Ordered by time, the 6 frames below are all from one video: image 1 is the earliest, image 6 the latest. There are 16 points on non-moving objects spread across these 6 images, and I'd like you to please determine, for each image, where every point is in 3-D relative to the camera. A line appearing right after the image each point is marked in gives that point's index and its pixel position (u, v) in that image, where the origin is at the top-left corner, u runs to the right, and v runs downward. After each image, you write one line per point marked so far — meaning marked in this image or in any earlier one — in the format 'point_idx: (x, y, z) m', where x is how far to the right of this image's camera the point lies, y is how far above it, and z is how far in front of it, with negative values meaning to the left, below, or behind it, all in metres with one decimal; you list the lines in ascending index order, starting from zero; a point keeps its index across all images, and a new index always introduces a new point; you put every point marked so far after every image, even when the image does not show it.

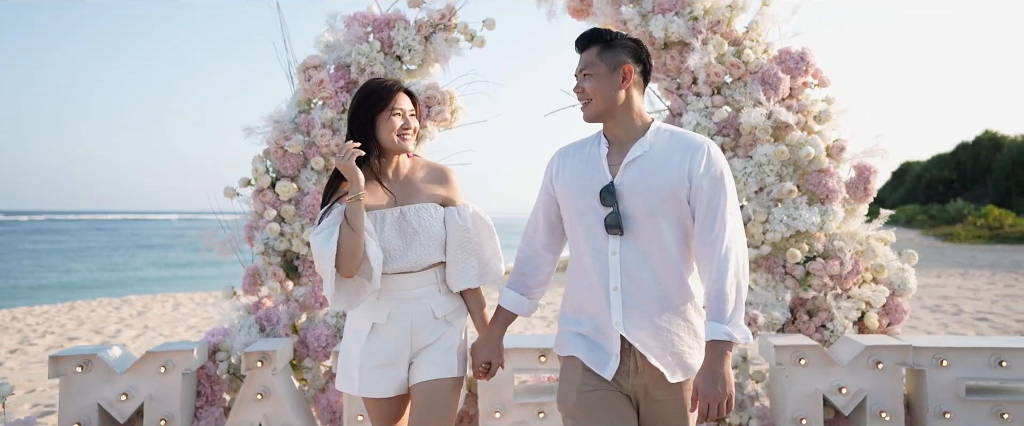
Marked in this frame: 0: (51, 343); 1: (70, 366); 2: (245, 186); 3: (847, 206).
0: (-5.8, -1.6, +8.1) m
1: (-2.3, -0.8, +3.3) m
2: (-1.7, +0.2, +4.0) m
3: (+2.0, 0.0, +3.9) m
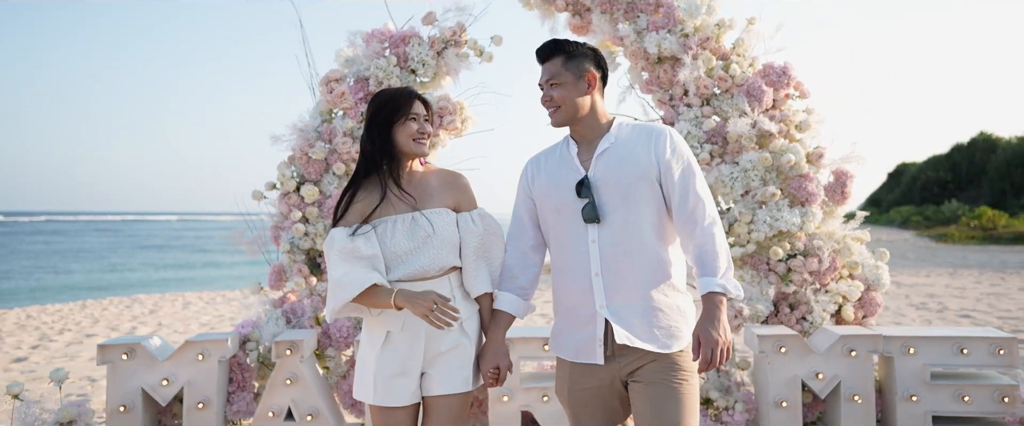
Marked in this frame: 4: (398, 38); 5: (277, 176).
0: (-5.8, -1.7, +8.4) m
1: (-2.2, -0.8, +3.6) m
2: (-1.6, +0.2, +4.3) m
3: (+2.1, 0.0, +4.2) m
4: (-0.7, +1.1, +4.2) m
5: (-1.5, +0.2, +4.2) m
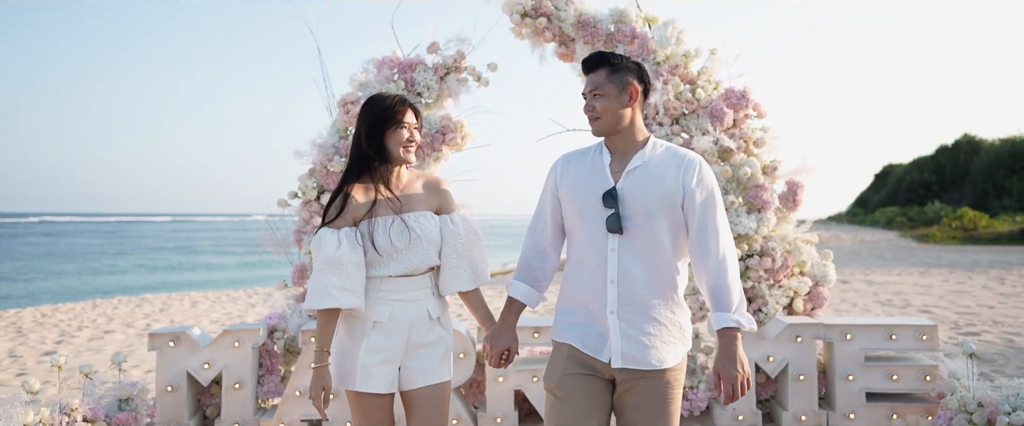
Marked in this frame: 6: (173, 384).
0: (-5.9, -1.7, +8.9) m
1: (-2.3, -0.8, +4.2) m
2: (-1.7, +0.1, +4.9) m
3: (+2.0, 0.0, +4.8) m
4: (-0.8, +1.1, +4.8) m
5: (-1.6, +0.2, +4.8) m
6: (-2.2, -1.1, +4.2) m
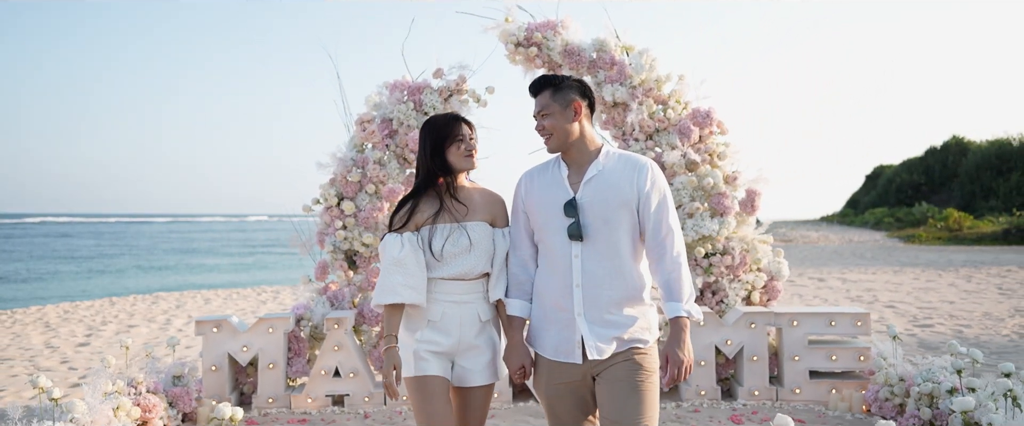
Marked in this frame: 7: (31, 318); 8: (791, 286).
0: (-5.9, -1.7, +9.6) m
1: (-2.3, -0.9, +4.9) m
2: (-1.7, +0.1, +5.6) m
3: (+2.0, 0.0, +5.5) m
4: (-0.8, +1.1, +5.5) m
5: (-1.6, +0.2, +5.5) m
6: (-2.3, -1.2, +4.9) m
7: (-8.3, -1.8, +11.1) m
8: (+5.4, -1.4, +12.5) m
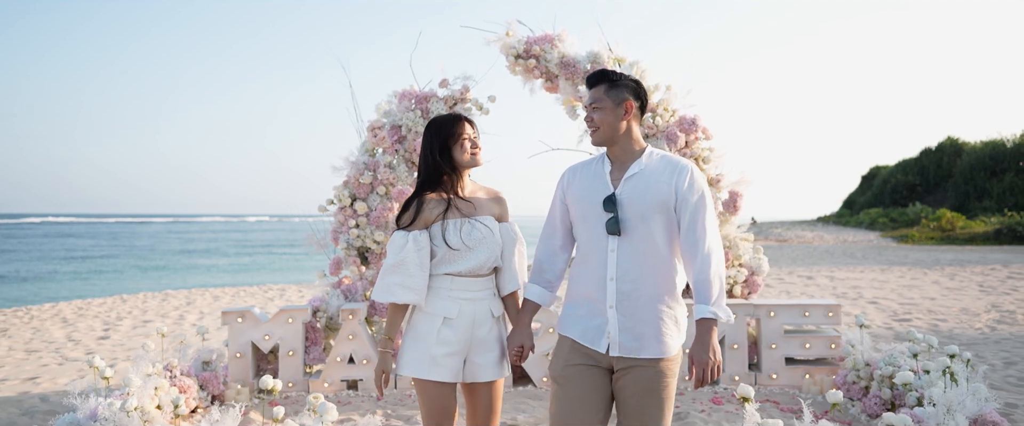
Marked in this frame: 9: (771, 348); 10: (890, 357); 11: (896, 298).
0: (-6.0, -1.7, +10.0) m
1: (-2.3, -0.9, +5.3) m
2: (-1.7, +0.1, +6.0) m
3: (+2.0, 0.0, +6.0) m
4: (-0.8, +1.1, +5.9) m
5: (-1.6, +0.2, +5.9) m
6: (-2.3, -1.2, +5.3) m
7: (-8.4, -1.8, +11.5) m
8: (+5.4, -1.4, +12.9) m
9: (+2.2, -1.2, +5.5) m
10: (+2.9, -1.1, +4.8) m
11: (+6.5, -1.4, +10.8) m
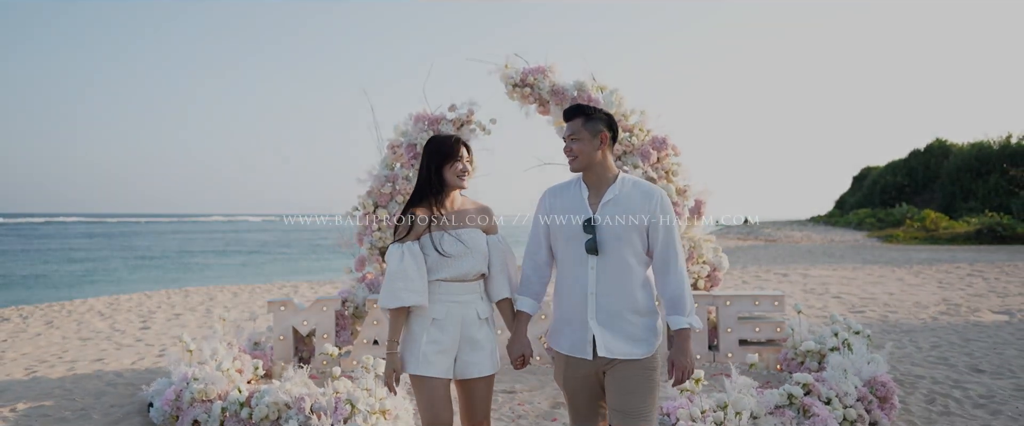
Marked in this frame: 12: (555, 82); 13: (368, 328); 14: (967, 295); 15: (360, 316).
0: (-6.0, -1.8, +11.0) m
1: (-2.3, -0.9, +6.4) m
2: (-1.7, 0.0, +7.1) m
3: (+2.0, -0.1, +7.1) m
4: (-0.9, +1.0, +7.0) m
5: (-1.6, +0.1, +7.0) m
6: (-2.3, -1.2, +6.4) m
7: (-8.4, -1.9, +12.5) m
8: (+5.4, -1.5, +14.0) m
9: (+2.2, -1.2, +6.6) m
10: (+2.9, -1.1, +5.9) m
11: (+6.5, -1.5, +11.9) m
12: (+0.5, +1.4, +7.1) m
13: (-1.5, -1.2, +6.5) m
14: (+8.3, -1.5, +11.6) m
15: (-1.6, -1.1, +6.7) m
